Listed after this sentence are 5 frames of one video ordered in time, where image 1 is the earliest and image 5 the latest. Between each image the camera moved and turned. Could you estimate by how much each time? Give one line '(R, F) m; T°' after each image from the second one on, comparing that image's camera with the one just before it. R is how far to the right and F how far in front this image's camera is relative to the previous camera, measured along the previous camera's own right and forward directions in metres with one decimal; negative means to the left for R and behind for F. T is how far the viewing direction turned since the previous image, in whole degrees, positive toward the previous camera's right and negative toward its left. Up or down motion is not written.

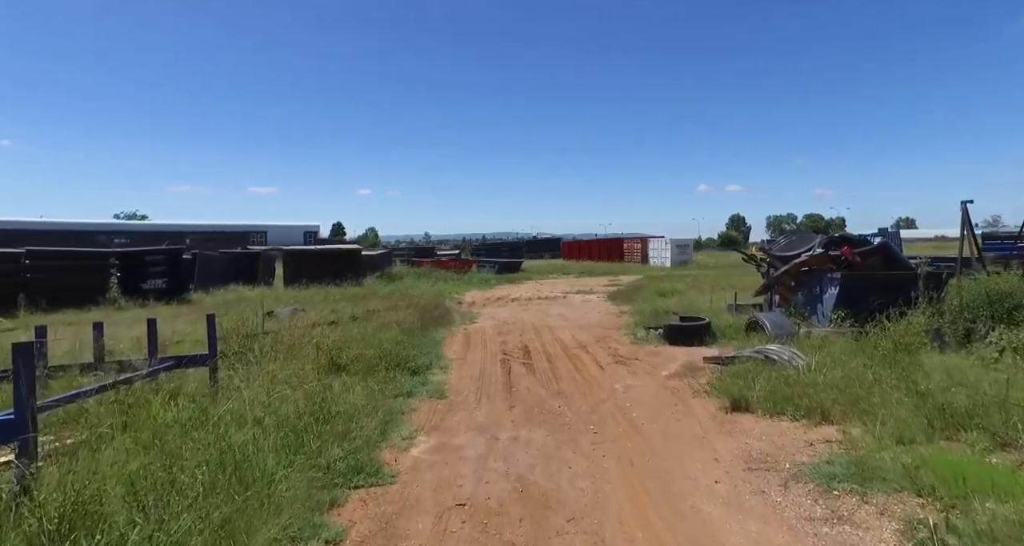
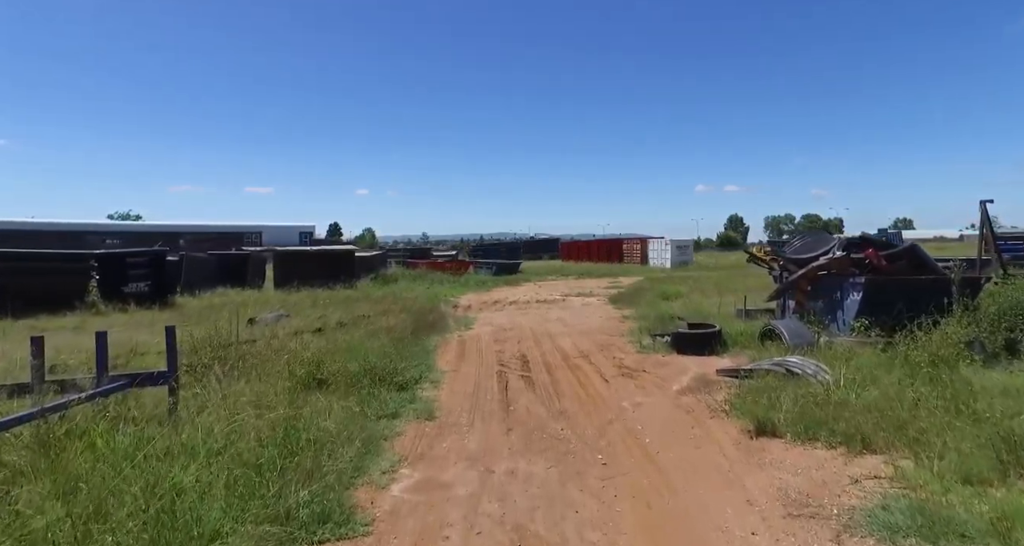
(0.0, +0.6) m; 0°
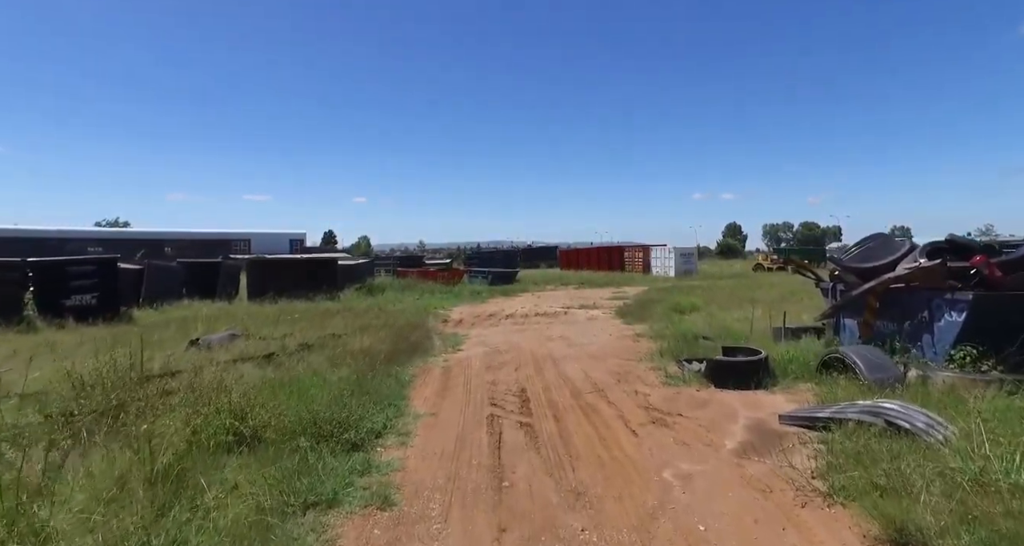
(0.0, +1.9) m; 0°
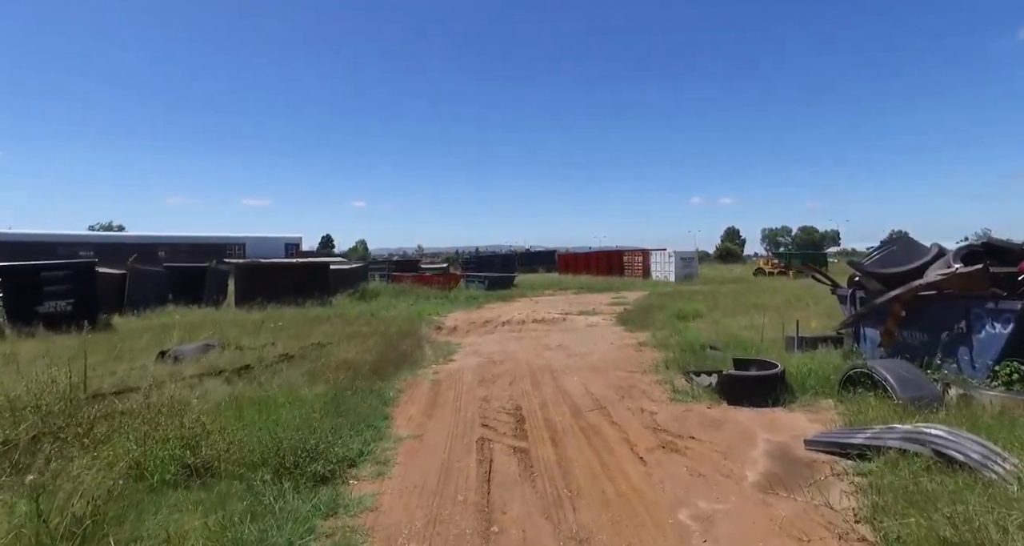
(+0.1, +0.6) m; 0°
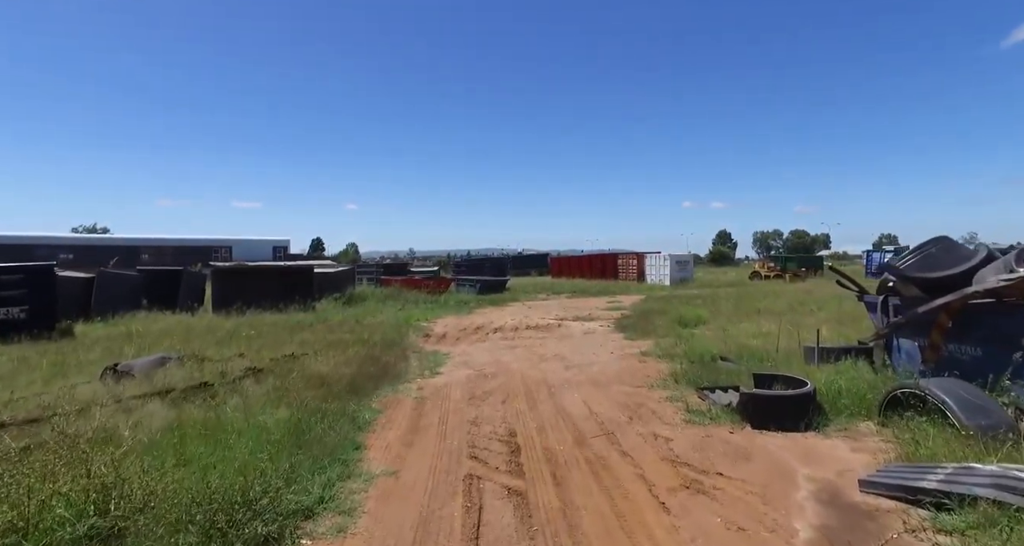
(0.0, +0.9) m; +1°
